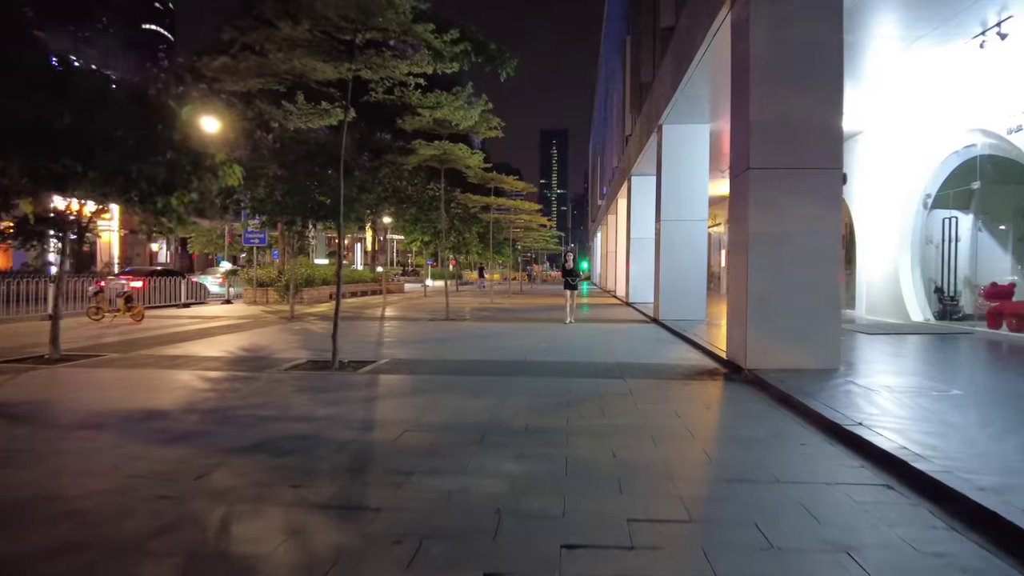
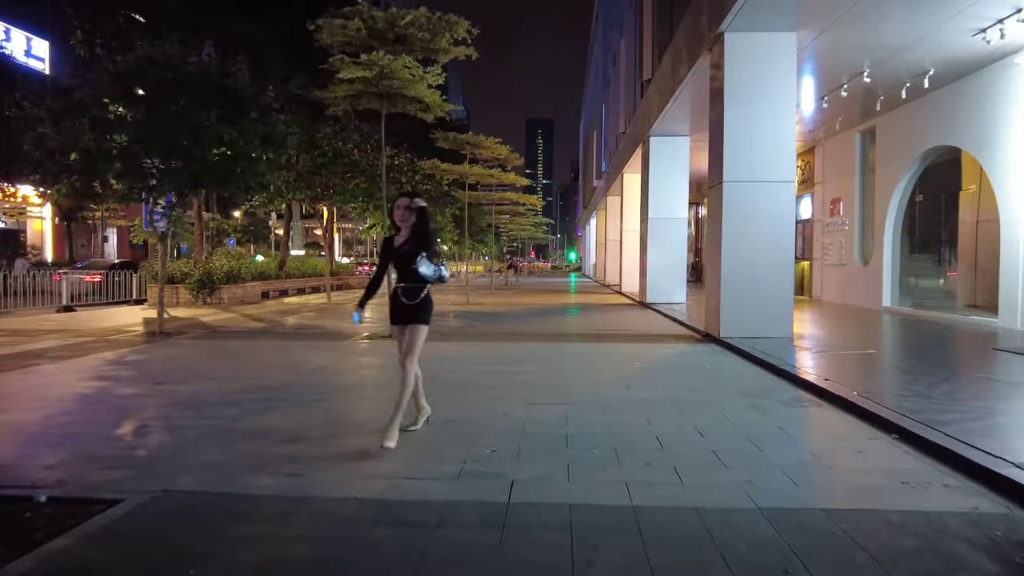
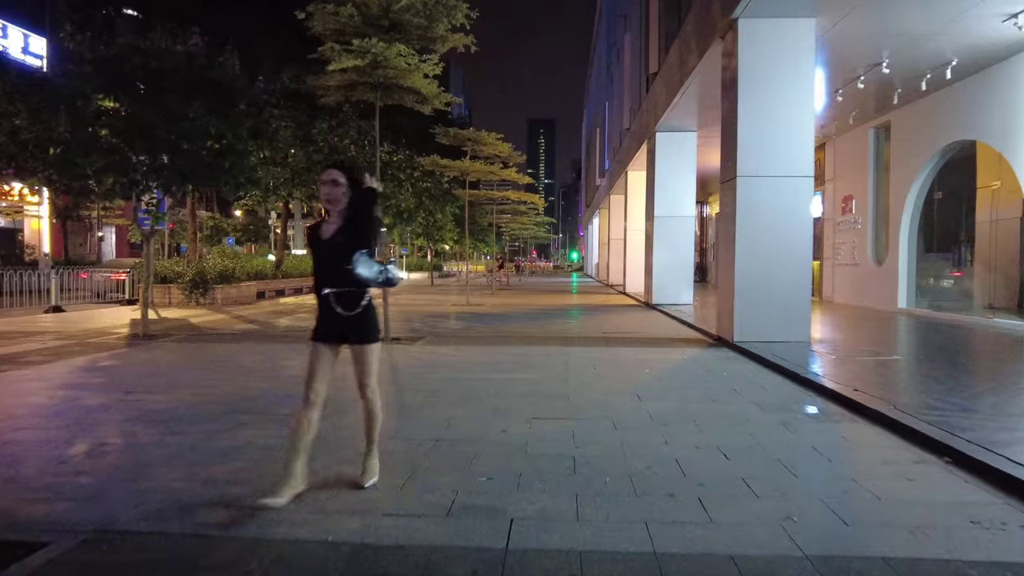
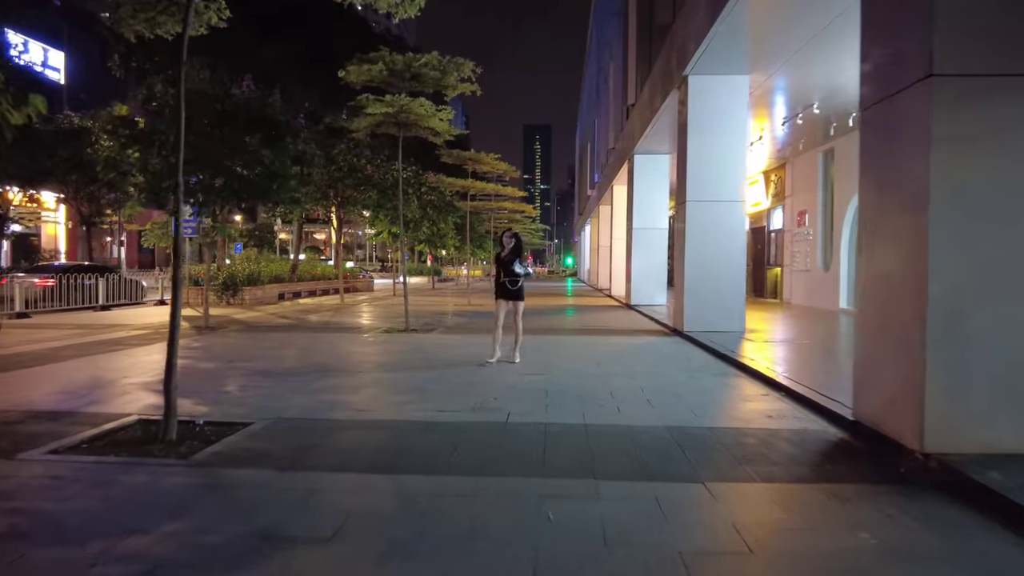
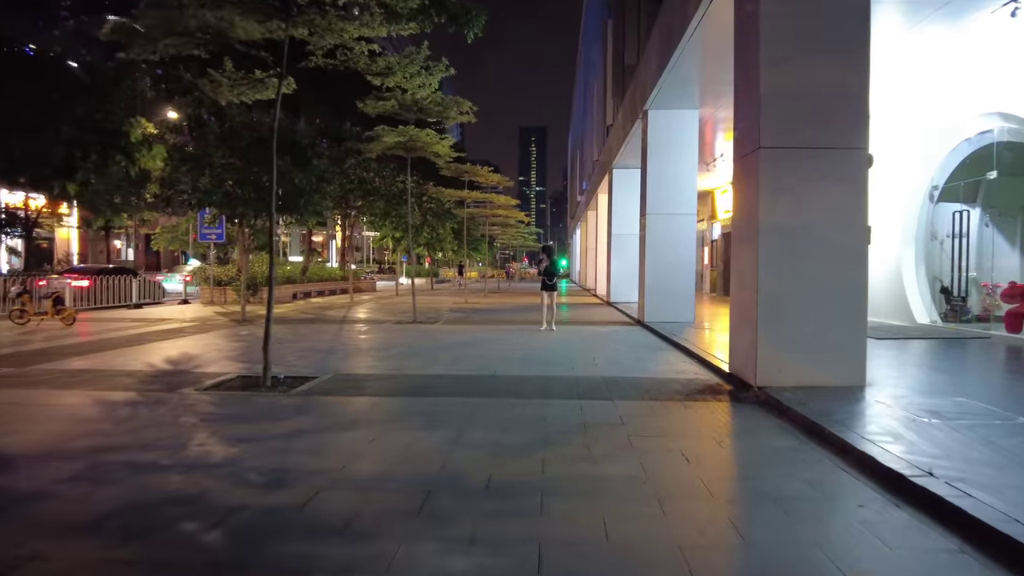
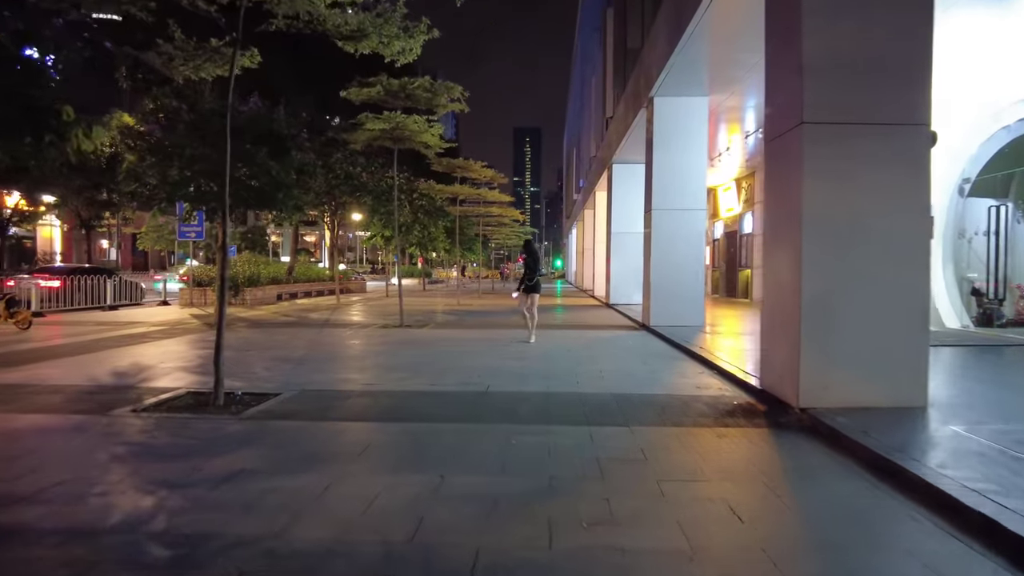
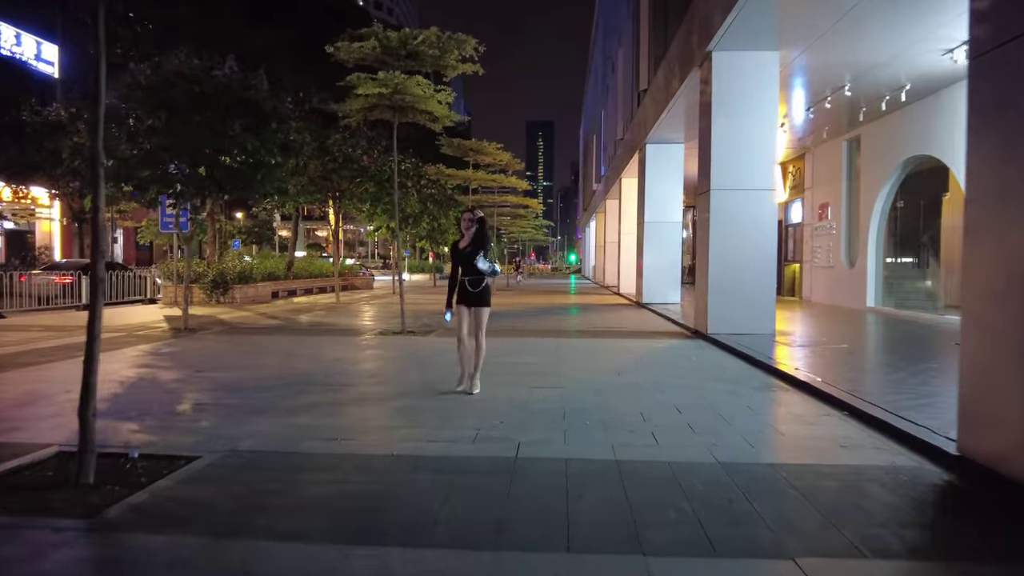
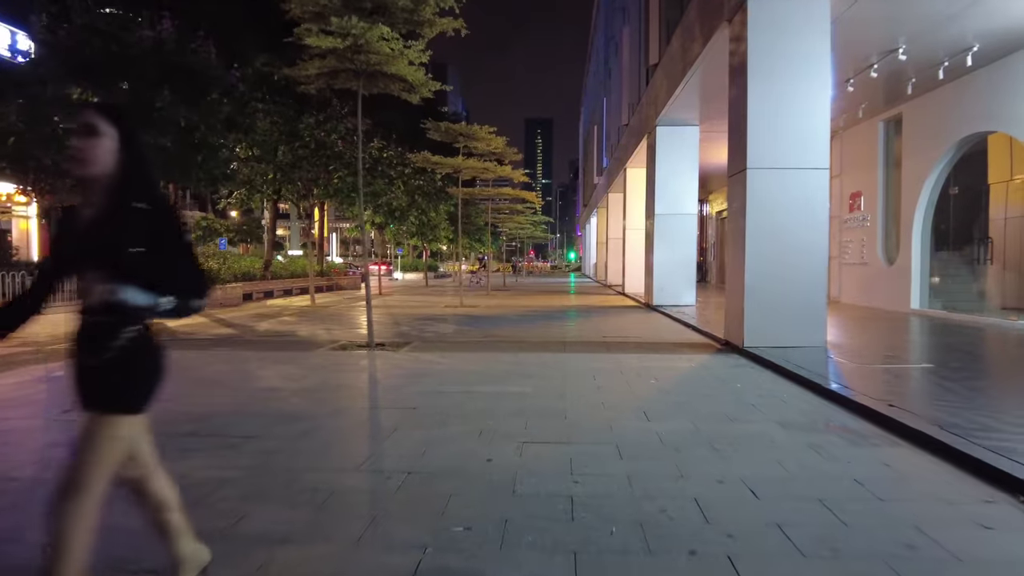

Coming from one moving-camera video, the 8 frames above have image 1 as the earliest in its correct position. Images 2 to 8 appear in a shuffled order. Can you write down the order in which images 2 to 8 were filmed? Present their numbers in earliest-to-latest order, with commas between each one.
5, 6, 4, 7, 2, 3, 8
